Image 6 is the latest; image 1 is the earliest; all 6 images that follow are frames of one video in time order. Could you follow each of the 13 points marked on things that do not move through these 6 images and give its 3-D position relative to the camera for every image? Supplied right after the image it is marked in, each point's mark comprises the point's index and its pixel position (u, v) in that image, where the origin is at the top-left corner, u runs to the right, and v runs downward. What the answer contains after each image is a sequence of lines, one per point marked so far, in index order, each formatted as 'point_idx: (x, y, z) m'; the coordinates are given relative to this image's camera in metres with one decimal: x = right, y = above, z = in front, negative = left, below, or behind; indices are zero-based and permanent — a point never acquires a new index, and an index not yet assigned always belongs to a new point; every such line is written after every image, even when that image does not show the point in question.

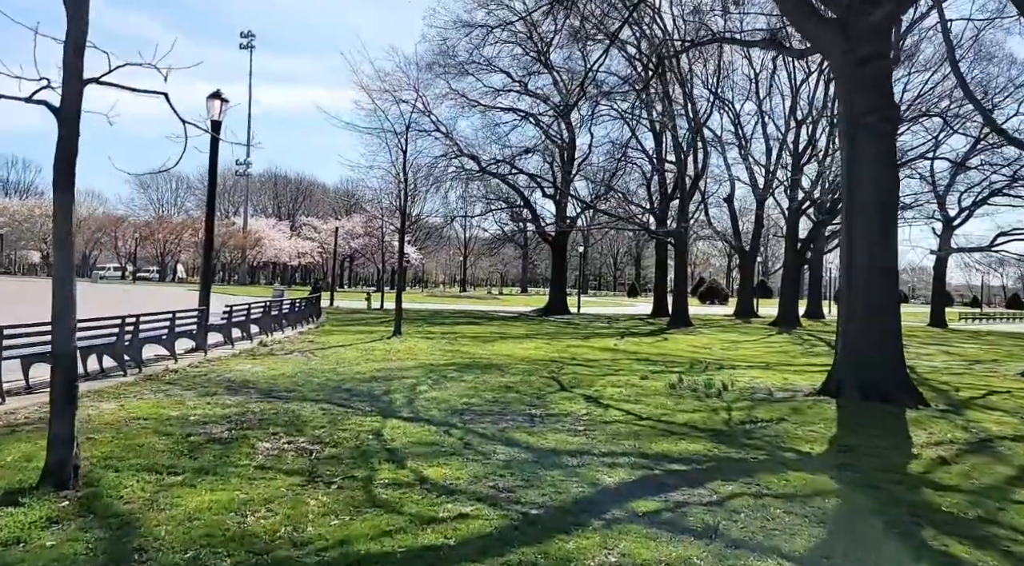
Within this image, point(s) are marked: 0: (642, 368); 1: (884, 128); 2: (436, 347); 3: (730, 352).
0: (+2.1, -1.3, +12.9) m
1: (+4.4, +1.8, +9.7) m
2: (-1.4, -1.2, +14.8) m
3: (+5.1, -1.6, +19.2) m
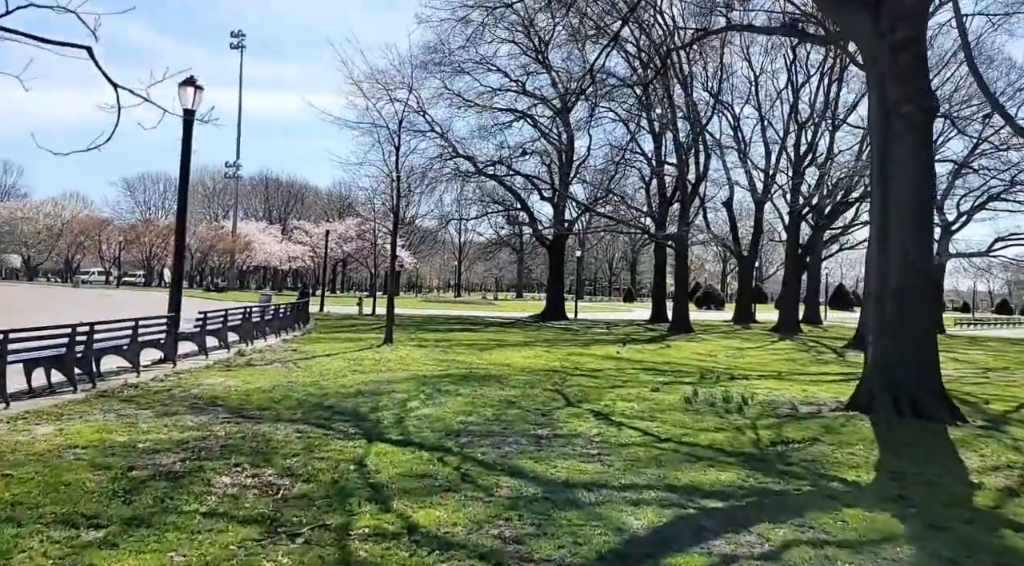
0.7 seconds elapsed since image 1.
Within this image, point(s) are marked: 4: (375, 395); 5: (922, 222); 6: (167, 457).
0: (+2.0, -1.4, +12.0) m
1: (+4.4, +1.8, +8.8) m
2: (-1.4, -1.2, +13.8) m
3: (+5.0, -1.7, +18.2) m
4: (-1.5, -1.2, +9.1) m
5: (+4.4, +0.7, +8.8) m
6: (-2.3, -1.2, +5.5) m
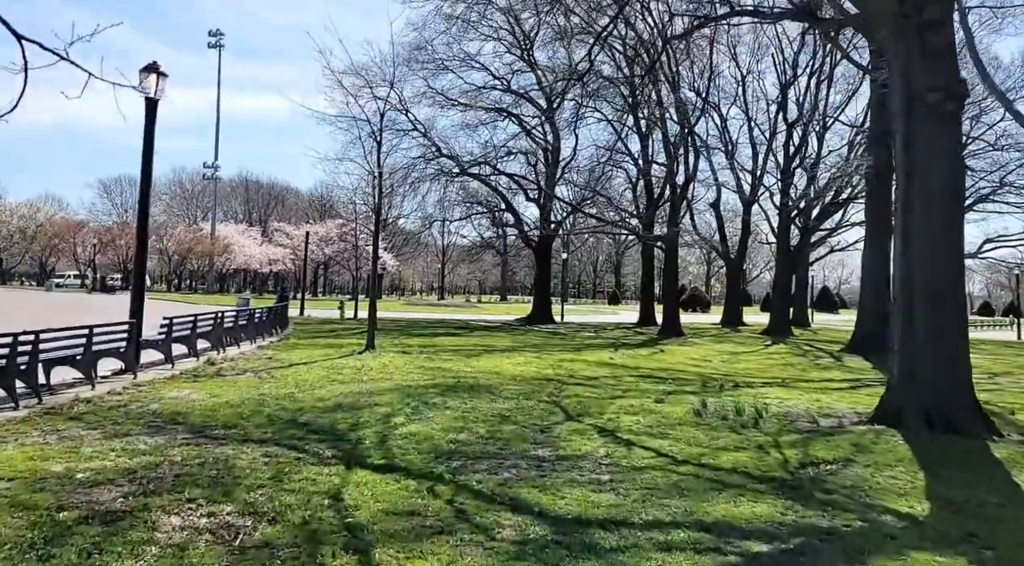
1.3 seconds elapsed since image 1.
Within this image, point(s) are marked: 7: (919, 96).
0: (+1.9, -1.4, +11.2) m
1: (+4.3, +1.8, +8.1) m
2: (-1.6, -1.3, +13.0) m
3: (+4.8, -1.8, +17.5) m
4: (-1.6, -1.3, +8.3) m
5: (+4.4, +0.6, +8.1) m
6: (-2.3, -1.2, +4.7) m
7: (+4.1, +1.9, +8.2) m
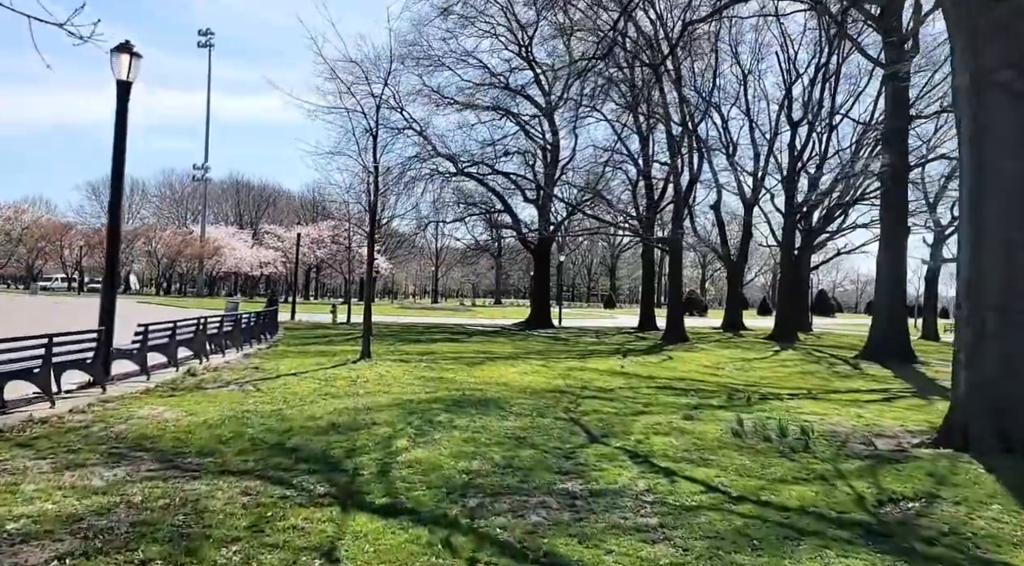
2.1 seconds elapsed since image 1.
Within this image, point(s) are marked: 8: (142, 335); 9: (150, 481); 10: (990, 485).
0: (+2.0, -1.5, +10.2) m
1: (+4.5, +1.7, +7.2) m
2: (-1.5, -1.3, +12.0) m
3: (+4.8, -1.8, +16.6) m
4: (-1.4, -1.3, +7.3) m
5: (+4.5, +0.6, +7.2) m
6: (-2.1, -1.2, +3.7) m
7: (+4.2, +1.8, +7.3) m
8: (-4.5, -0.6, +10.1) m
9: (-2.3, -1.2, +5.2) m
10: (+3.4, -1.4, +5.9) m
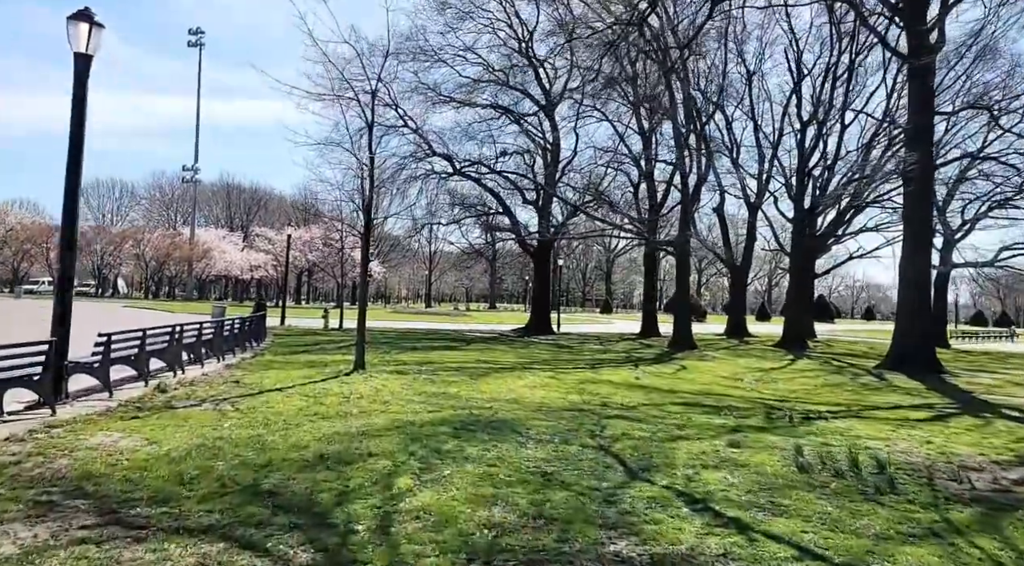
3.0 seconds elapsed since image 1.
0: (+2.2, -1.5, +9.0) m
1: (+4.7, +1.7, +6.0) m
2: (-1.3, -1.4, +10.8) m
3: (+4.9, -1.9, +15.4) m
4: (-1.2, -1.3, +6.0) m
5: (+4.7, +0.6, +6.0) m
6: (-1.9, -1.2, +2.4) m
7: (+4.4, +1.8, +6.1) m
8: (-4.4, -0.6, +8.8) m
9: (-2.1, -1.3, +4.0) m
10: (+3.6, -1.5, +4.7) m
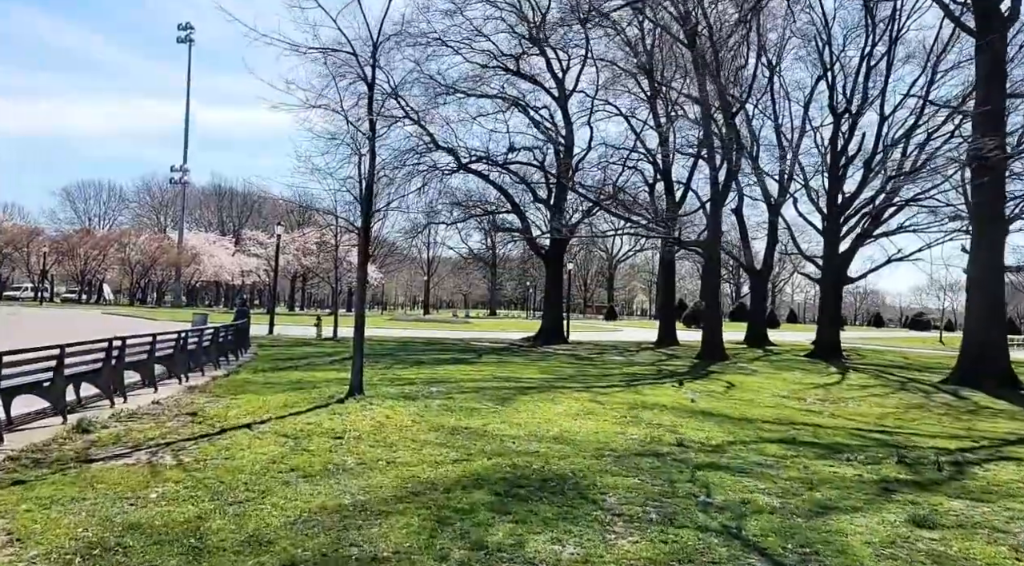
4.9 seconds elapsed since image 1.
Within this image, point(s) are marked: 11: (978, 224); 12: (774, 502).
0: (+2.7, -1.5, +6.5) m
1: (+5.1, +1.7, +3.5) m
2: (-0.9, -1.4, +8.2) m
3: (+5.4, -2.0, +12.9) m
4: (-0.8, -1.3, +3.5) m
5: (+5.2, +0.6, +3.5) m
6: (-1.4, -1.2, -0.1) m
7: (+4.9, +1.8, +3.6) m
8: (-3.9, -0.6, +6.2) m
9: (-1.6, -1.2, +1.4) m
10: (+4.1, -1.4, +2.2) m
11: (+10.0, +1.2, +17.4) m
12: (+1.7, -1.4, +5.5) m
